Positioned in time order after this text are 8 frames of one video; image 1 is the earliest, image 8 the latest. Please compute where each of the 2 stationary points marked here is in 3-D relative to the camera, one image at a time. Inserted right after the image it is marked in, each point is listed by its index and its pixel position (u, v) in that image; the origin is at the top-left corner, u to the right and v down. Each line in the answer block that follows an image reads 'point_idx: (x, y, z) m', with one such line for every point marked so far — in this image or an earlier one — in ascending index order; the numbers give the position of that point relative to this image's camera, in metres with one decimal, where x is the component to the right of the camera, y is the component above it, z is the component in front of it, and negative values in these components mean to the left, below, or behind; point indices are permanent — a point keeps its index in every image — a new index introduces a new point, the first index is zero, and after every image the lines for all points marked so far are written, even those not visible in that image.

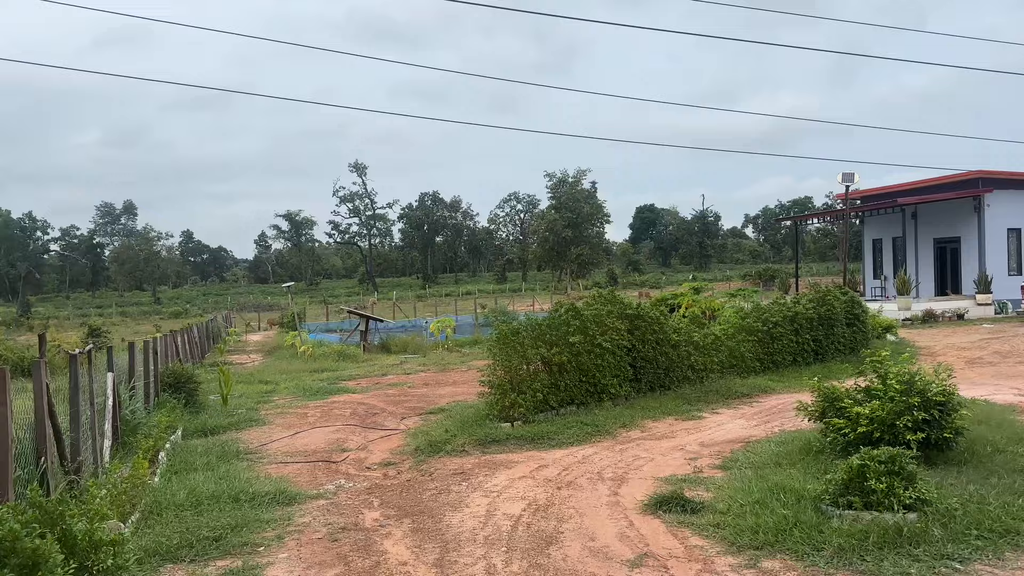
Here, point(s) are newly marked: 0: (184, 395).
0: (-4.8, -1.6, +11.9) m
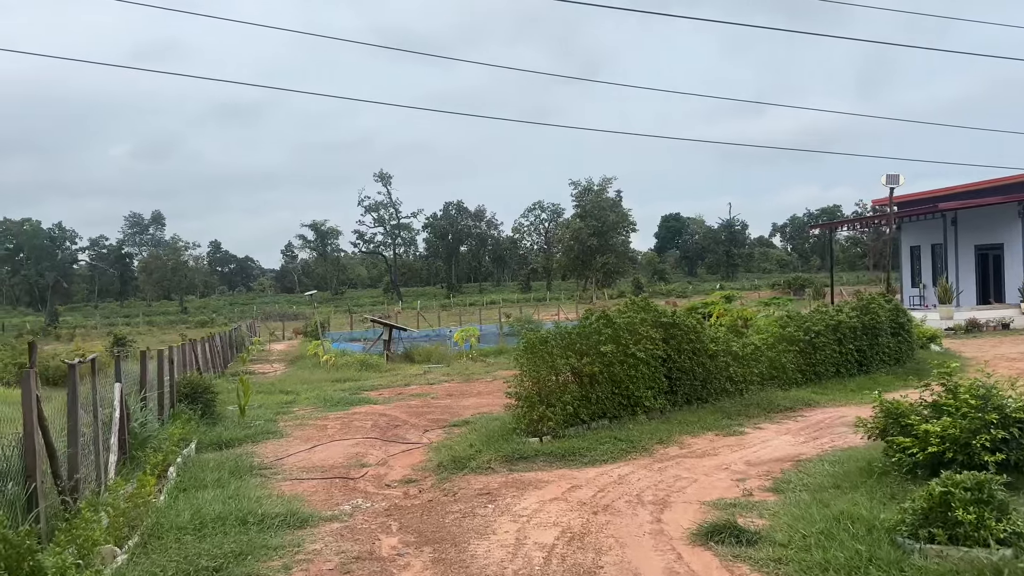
0: (-4.4, -1.7, +11.5) m
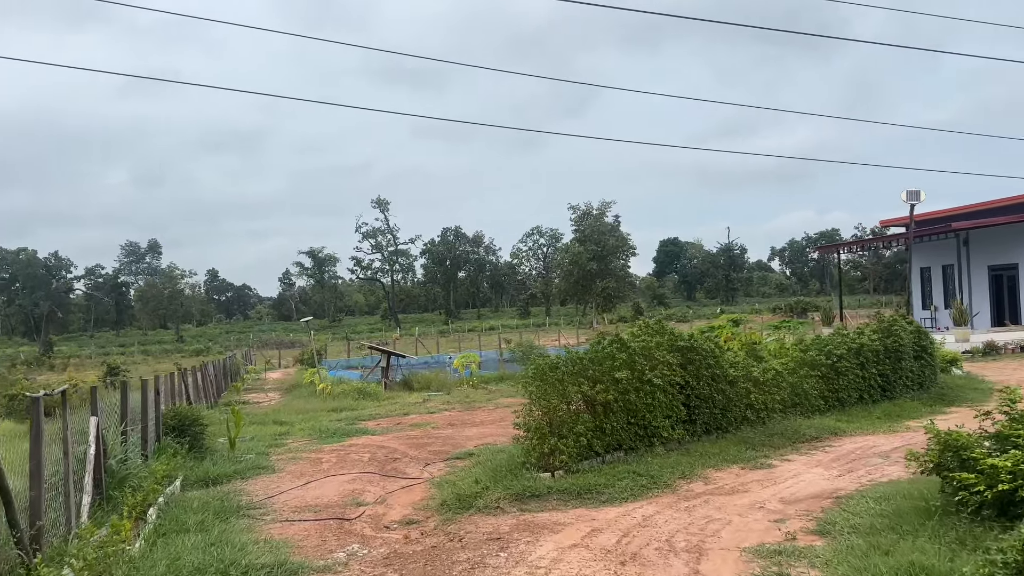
0: (-4.3, -2.0, +10.9) m
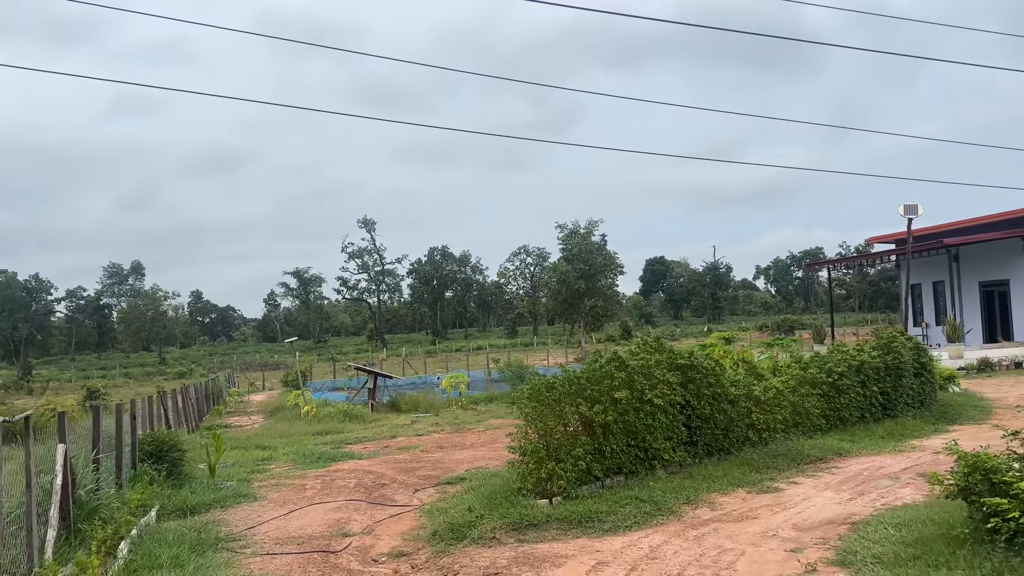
0: (-4.4, -2.3, +10.4) m
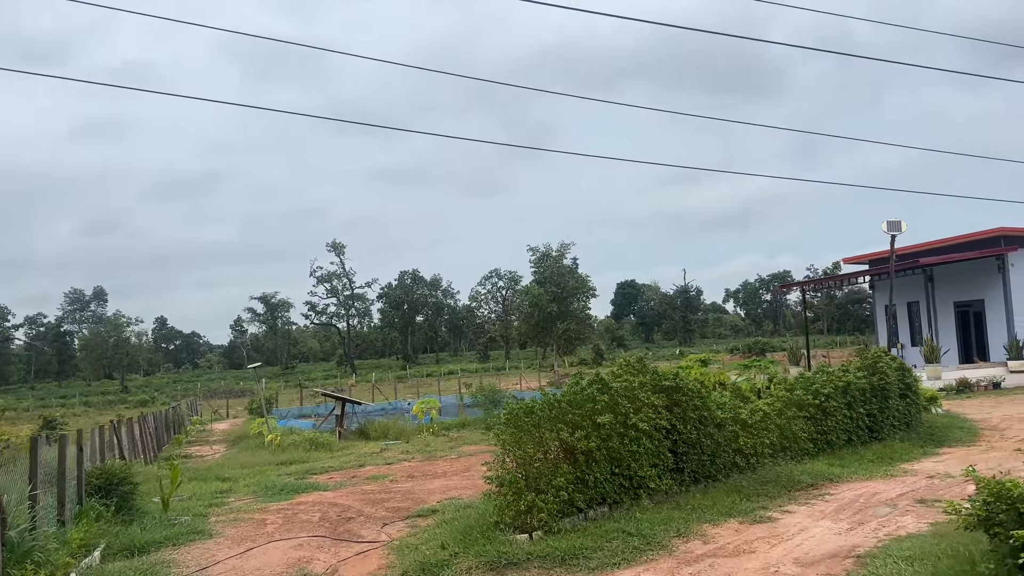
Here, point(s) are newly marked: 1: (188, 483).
0: (-4.8, -2.5, +9.7) m
1: (-5.1, -3.1, +12.9) m
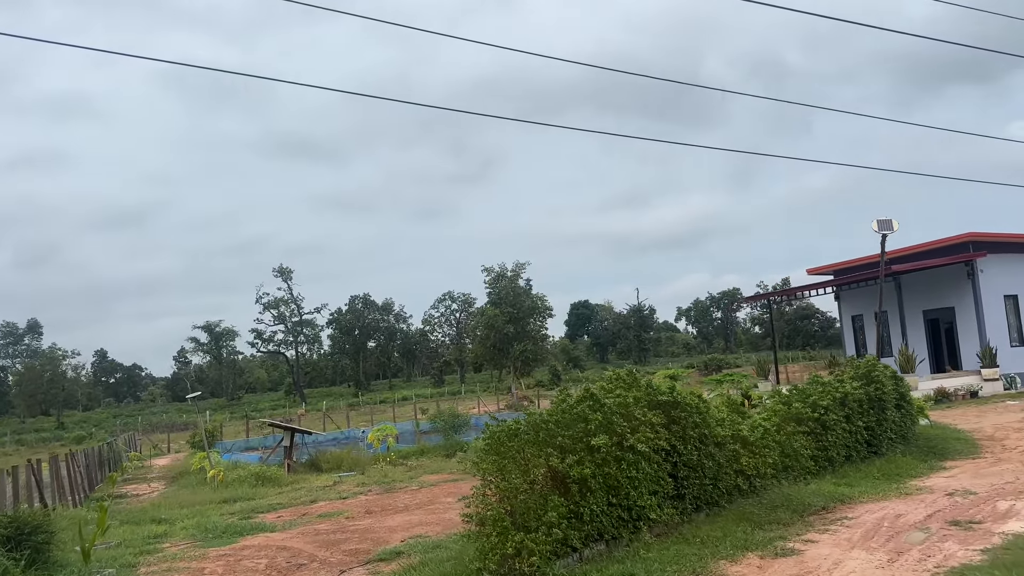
0: (-5.0, -2.7, +8.4) m
1: (-5.6, -3.4, +11.5) m
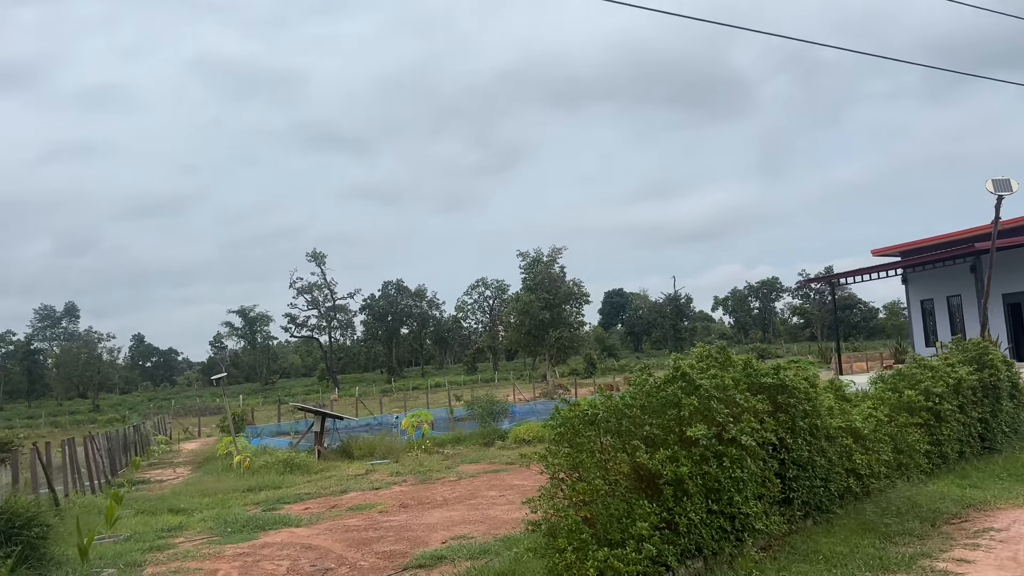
0: (-4.5, -2.4, +7.4) m
1: (-4.9, -3.0, +10.6) m
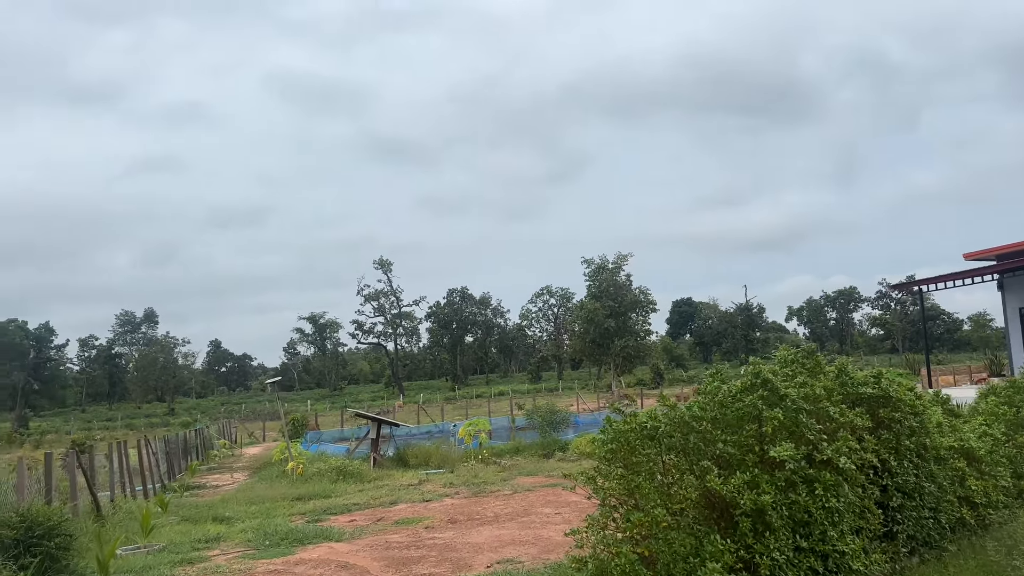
0: (-4.1, -2.3, +7.0) m
1: (-4.2, -3.0, +10.1) m
